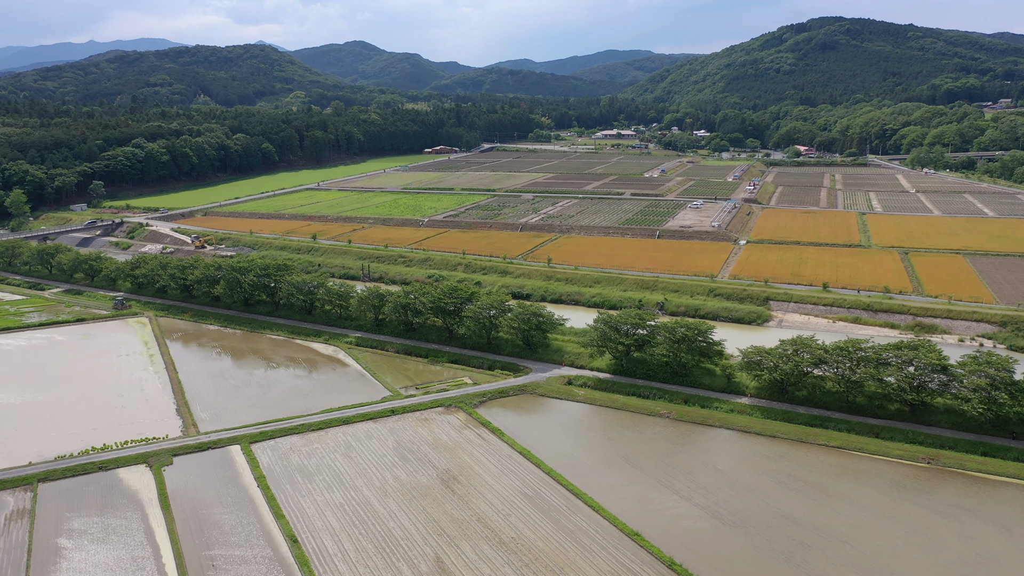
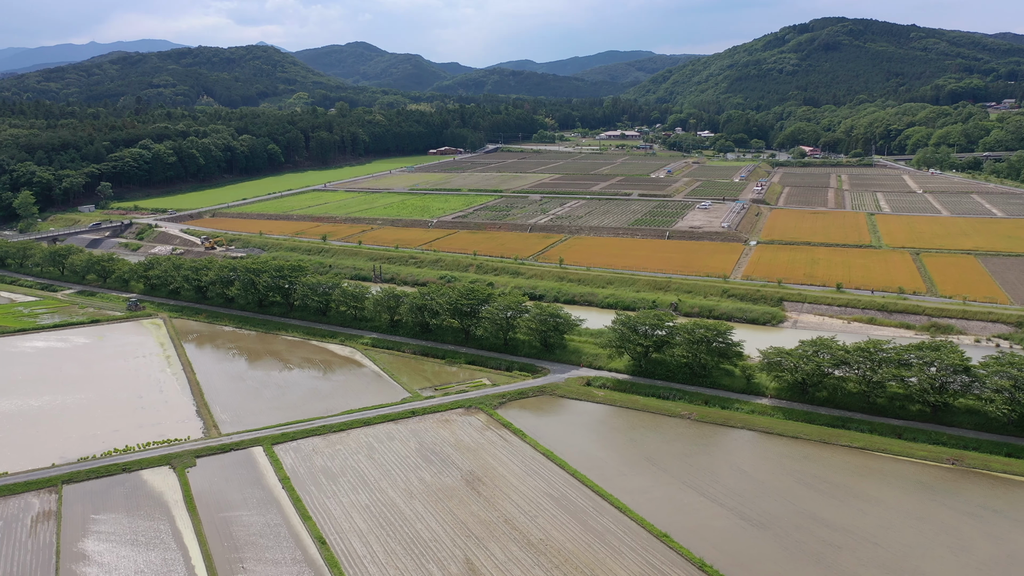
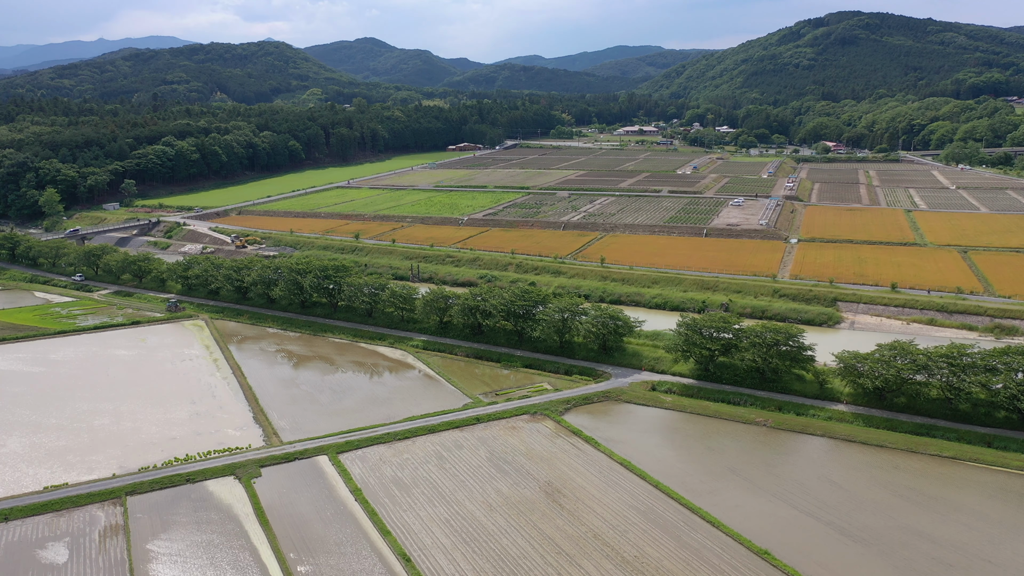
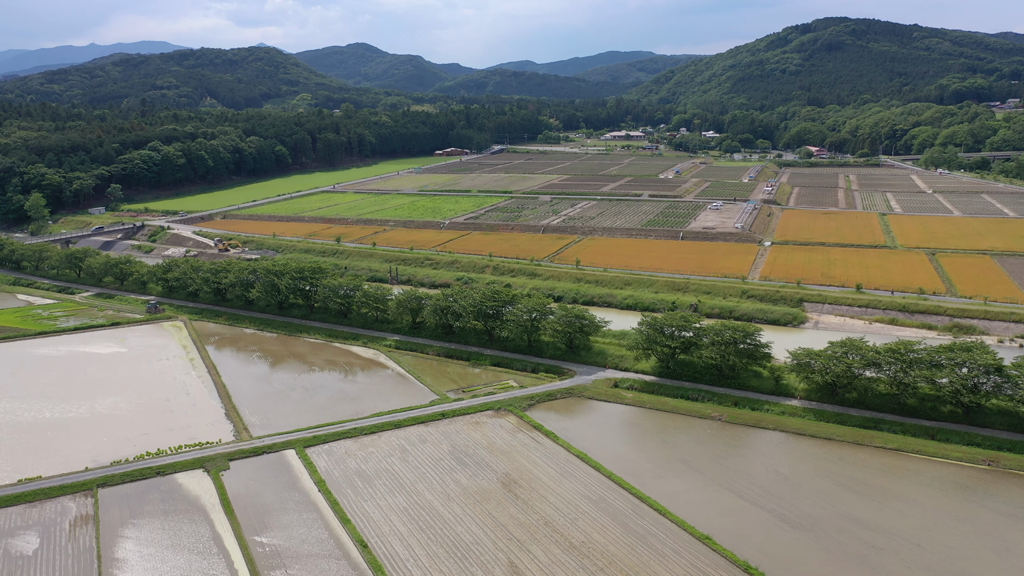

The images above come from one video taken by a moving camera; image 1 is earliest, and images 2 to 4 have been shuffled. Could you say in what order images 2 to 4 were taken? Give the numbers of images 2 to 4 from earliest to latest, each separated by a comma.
2, 4, 3
